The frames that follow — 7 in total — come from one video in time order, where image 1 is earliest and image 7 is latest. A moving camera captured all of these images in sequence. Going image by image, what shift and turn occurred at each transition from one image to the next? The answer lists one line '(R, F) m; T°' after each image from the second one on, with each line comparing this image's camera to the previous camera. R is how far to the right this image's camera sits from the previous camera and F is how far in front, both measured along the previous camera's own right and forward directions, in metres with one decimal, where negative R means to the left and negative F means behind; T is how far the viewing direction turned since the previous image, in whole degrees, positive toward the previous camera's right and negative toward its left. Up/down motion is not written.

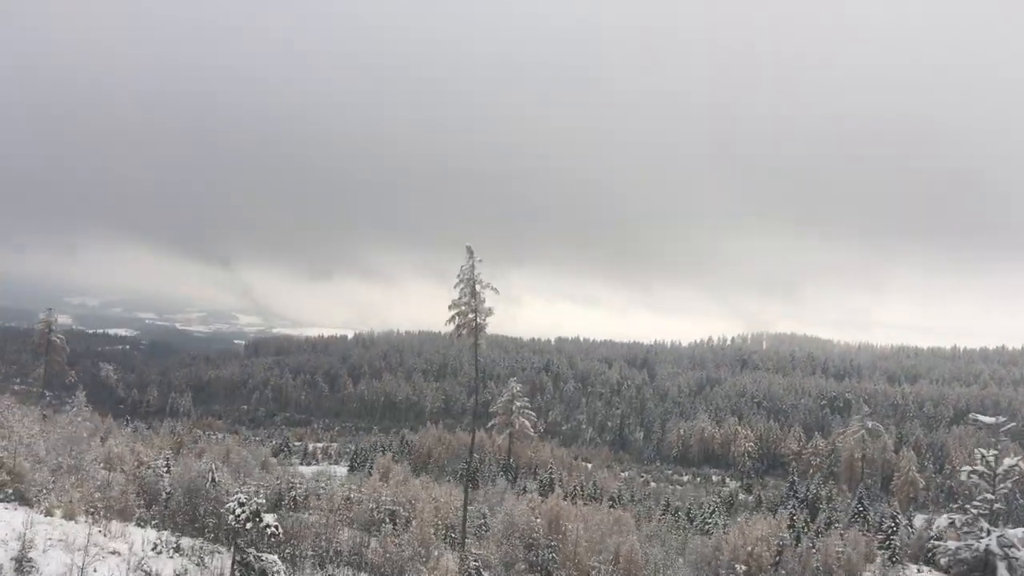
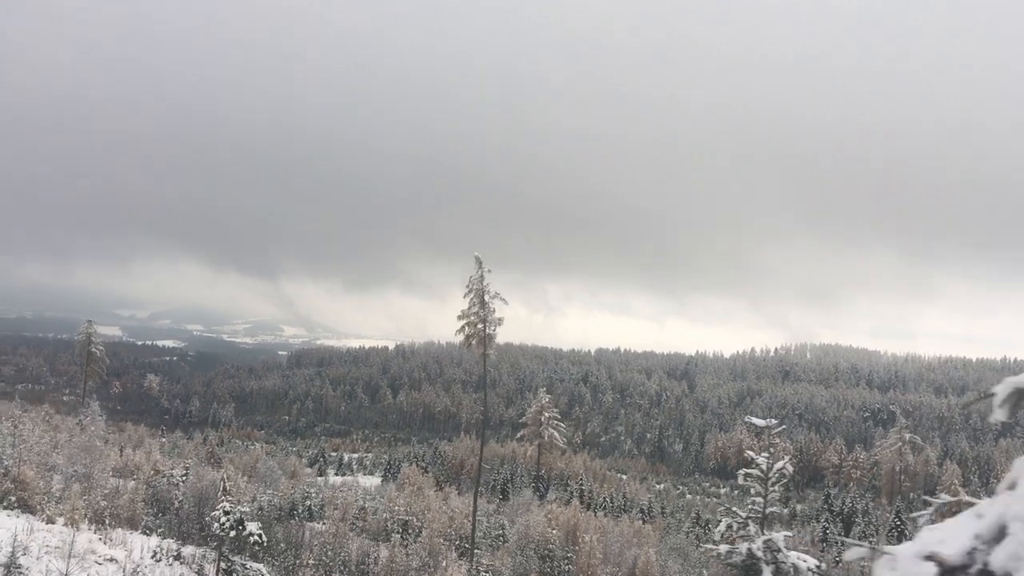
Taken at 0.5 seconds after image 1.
(+1.5, +0.2) m; -3°
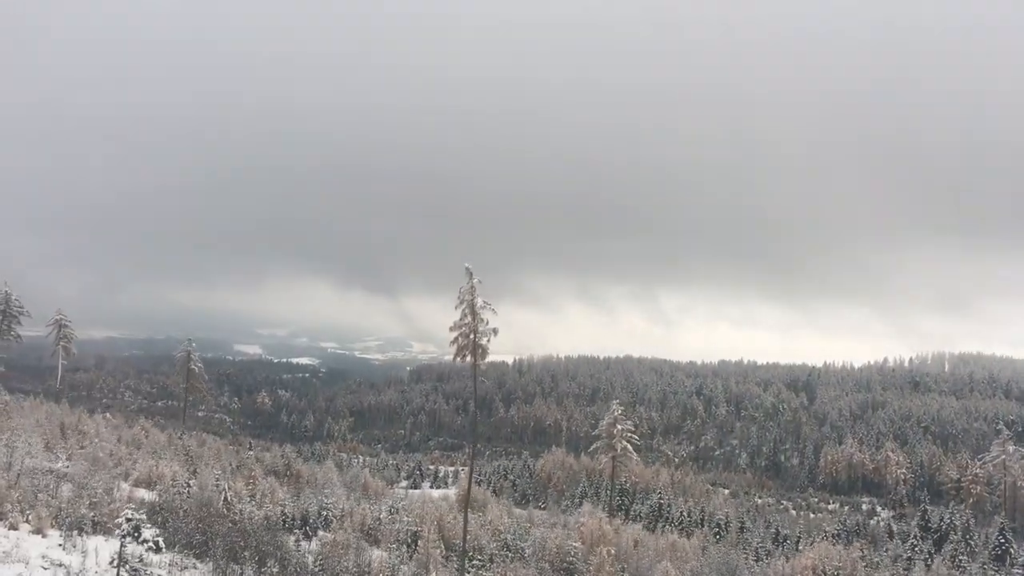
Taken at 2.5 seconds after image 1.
(+6.3, +0.7) m; -8°
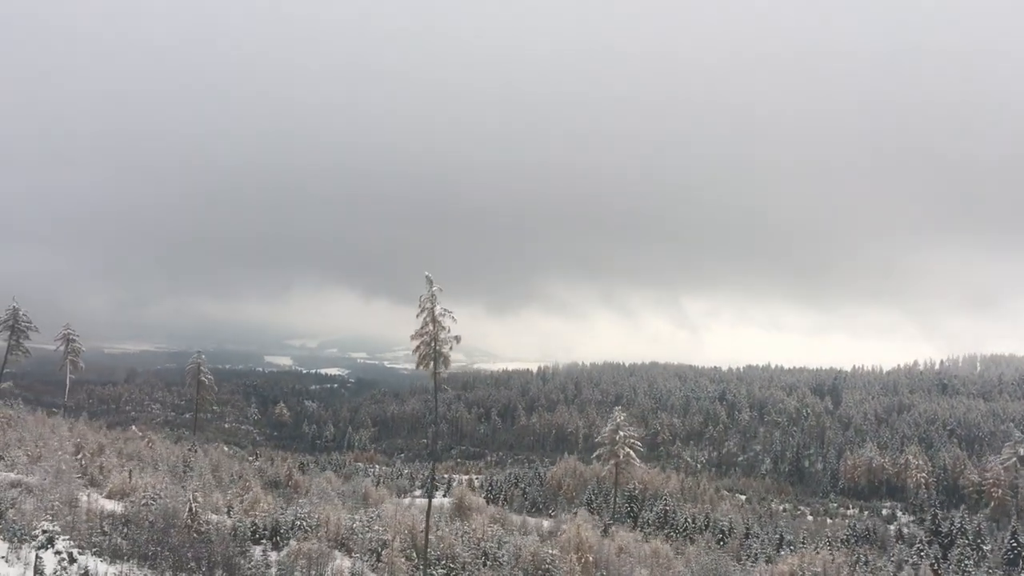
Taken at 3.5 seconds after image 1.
(+3.5, +0.1) m; -1°
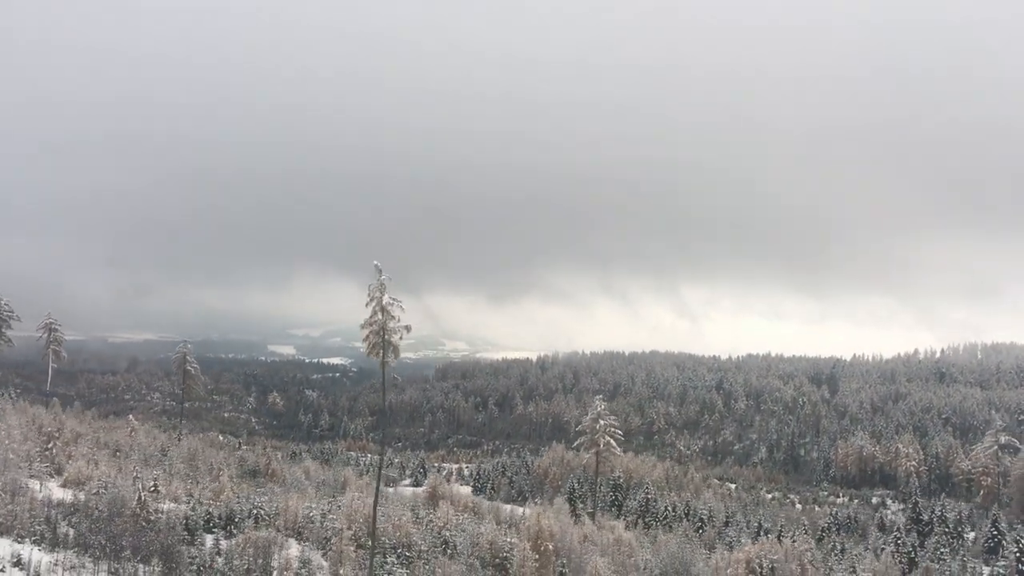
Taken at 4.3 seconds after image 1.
(+3.0, +0.1) m; 0°
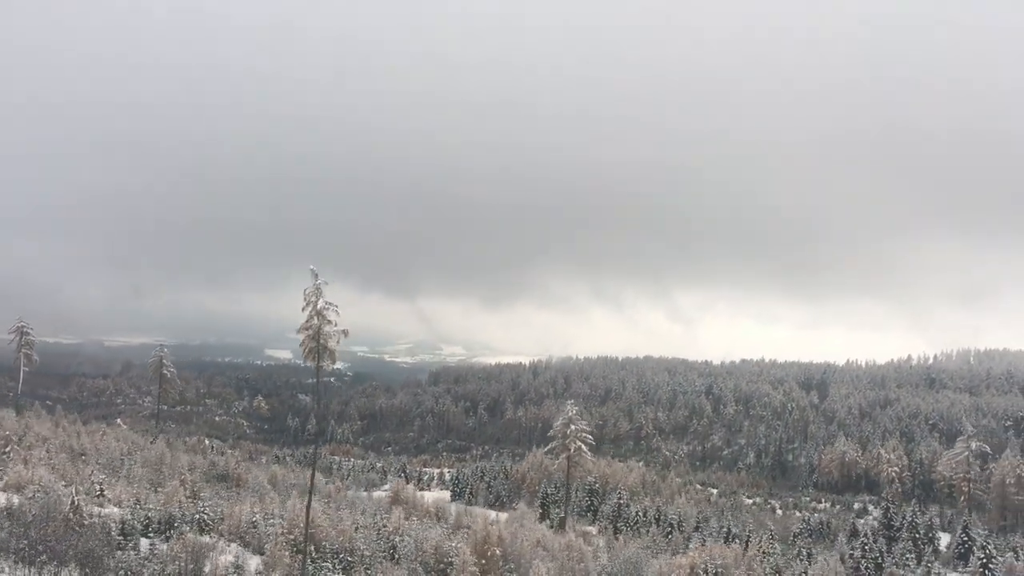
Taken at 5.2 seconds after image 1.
(+3.5, -0.4) m; +1°
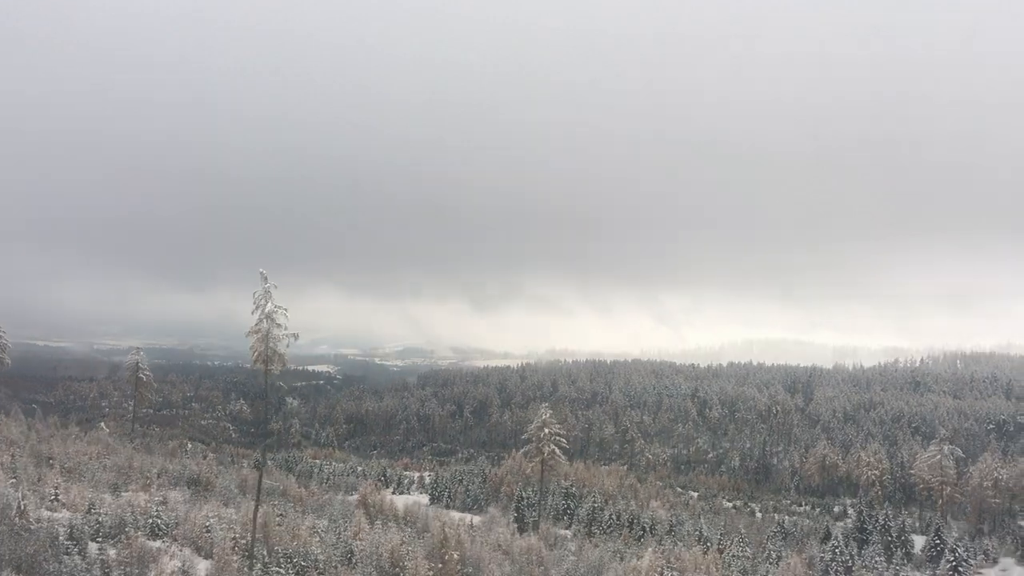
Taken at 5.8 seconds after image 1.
(+2.4, -0.4) m; +1°
